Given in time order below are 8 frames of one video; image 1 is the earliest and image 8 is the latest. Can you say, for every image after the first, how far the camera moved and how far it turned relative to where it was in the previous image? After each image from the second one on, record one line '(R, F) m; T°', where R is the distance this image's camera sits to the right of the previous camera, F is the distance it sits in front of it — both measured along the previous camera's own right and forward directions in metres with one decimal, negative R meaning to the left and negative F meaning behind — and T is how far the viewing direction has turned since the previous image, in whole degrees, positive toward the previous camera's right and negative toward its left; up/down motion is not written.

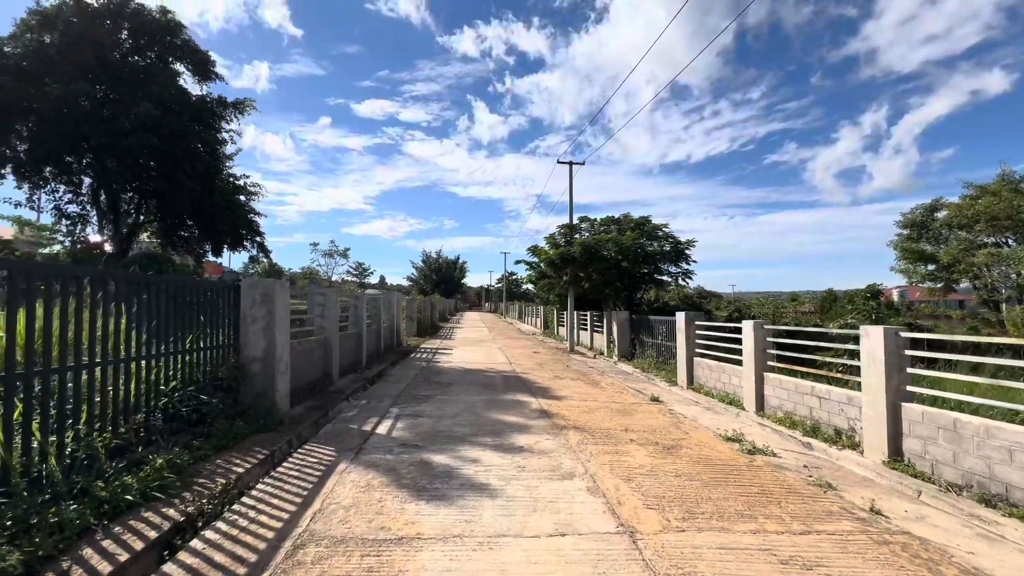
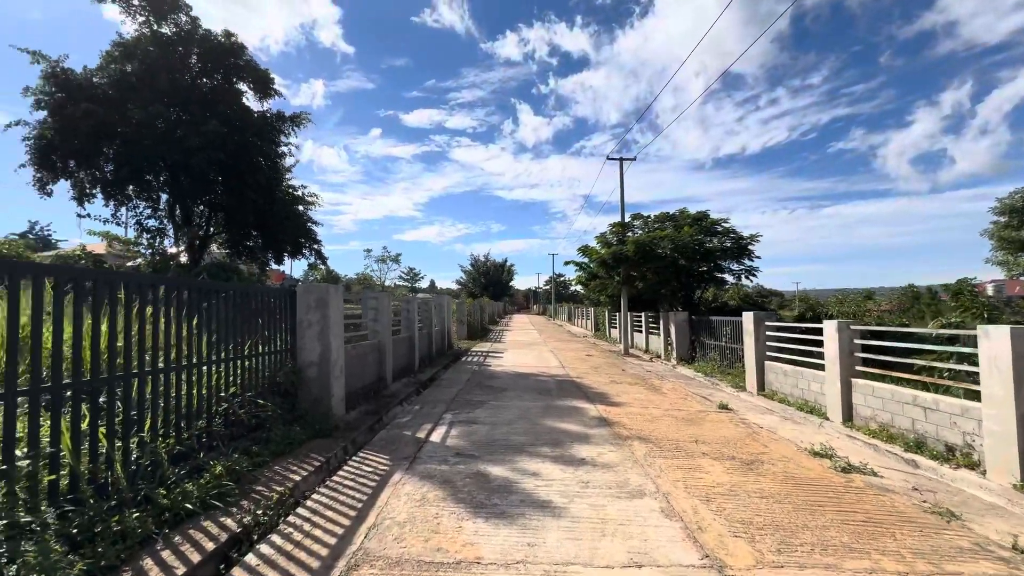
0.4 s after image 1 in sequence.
(-0.1, +0.3) m; -6°
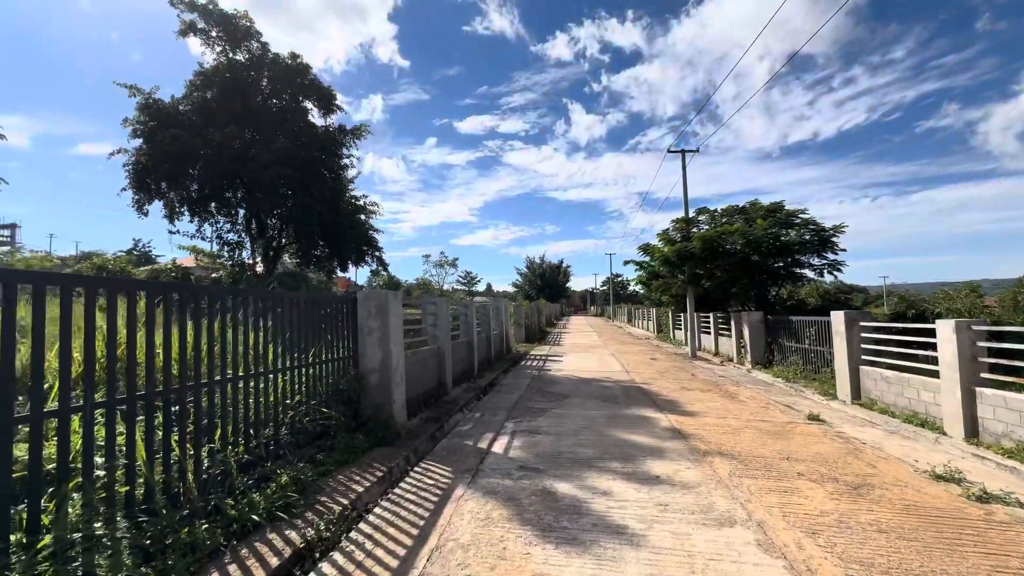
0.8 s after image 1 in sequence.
(-0.1, +0.2) m; -7°
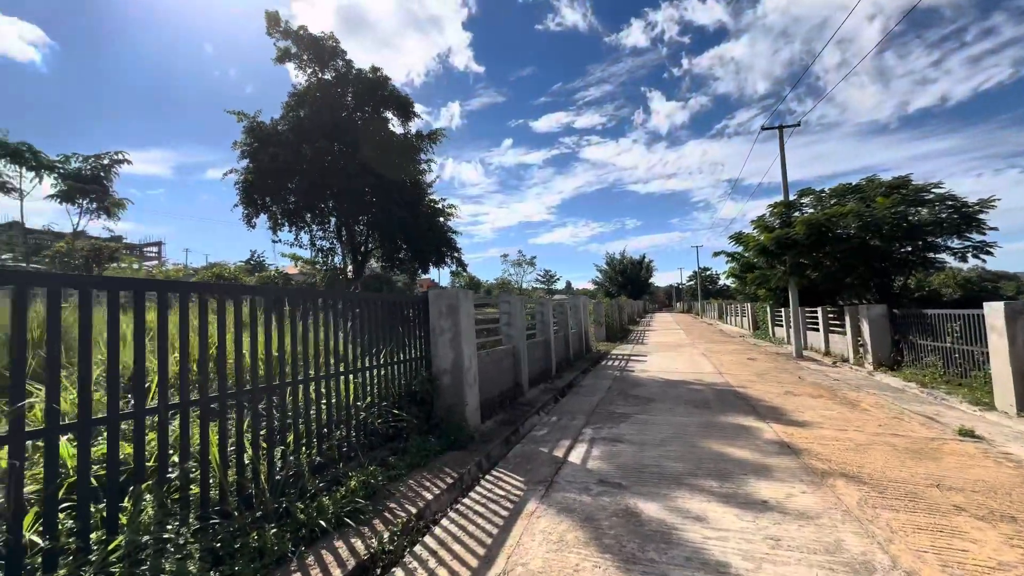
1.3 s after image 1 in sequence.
(+0.1, +0.3) m; -10°
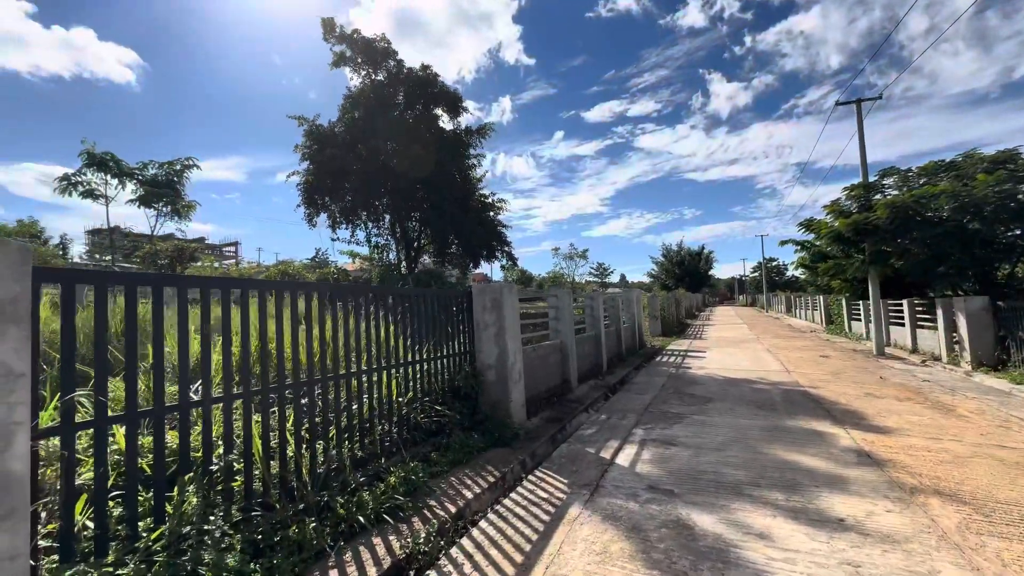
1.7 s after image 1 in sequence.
(+0.1, +0.2) m; -7°
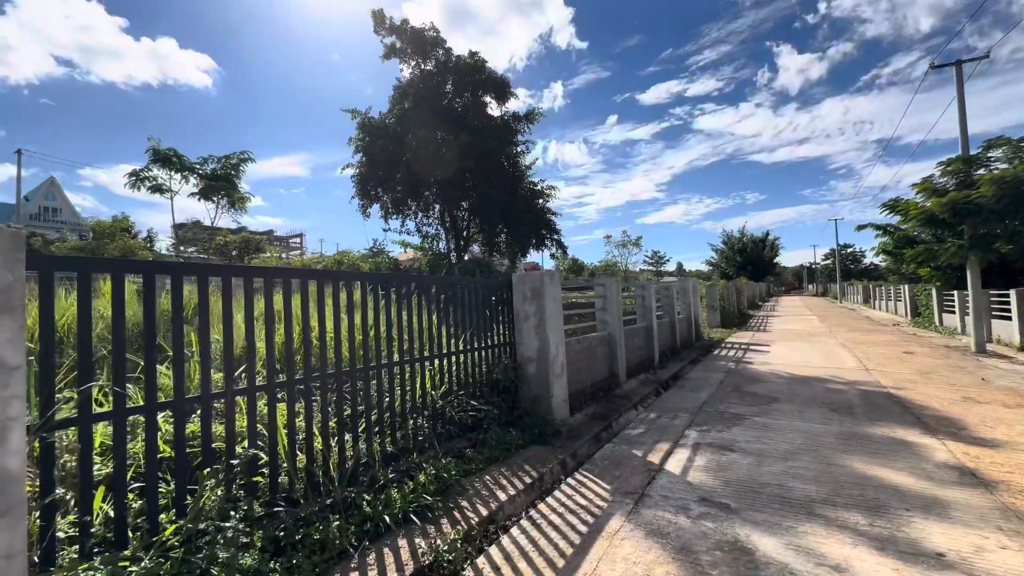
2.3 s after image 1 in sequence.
(+0.1, +0.3) m; -7°
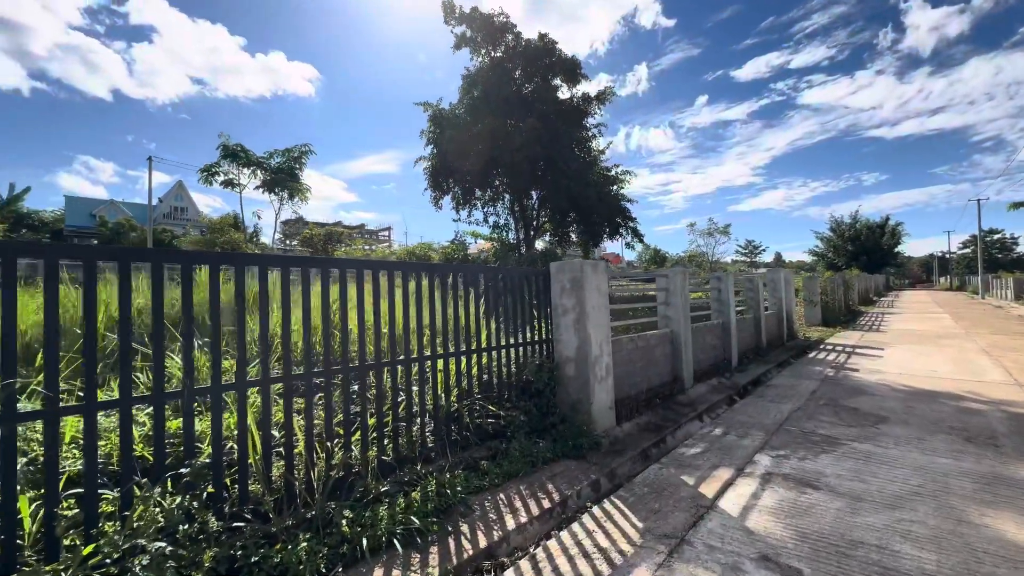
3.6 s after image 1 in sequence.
(+0.4, +0.6) m; -10°
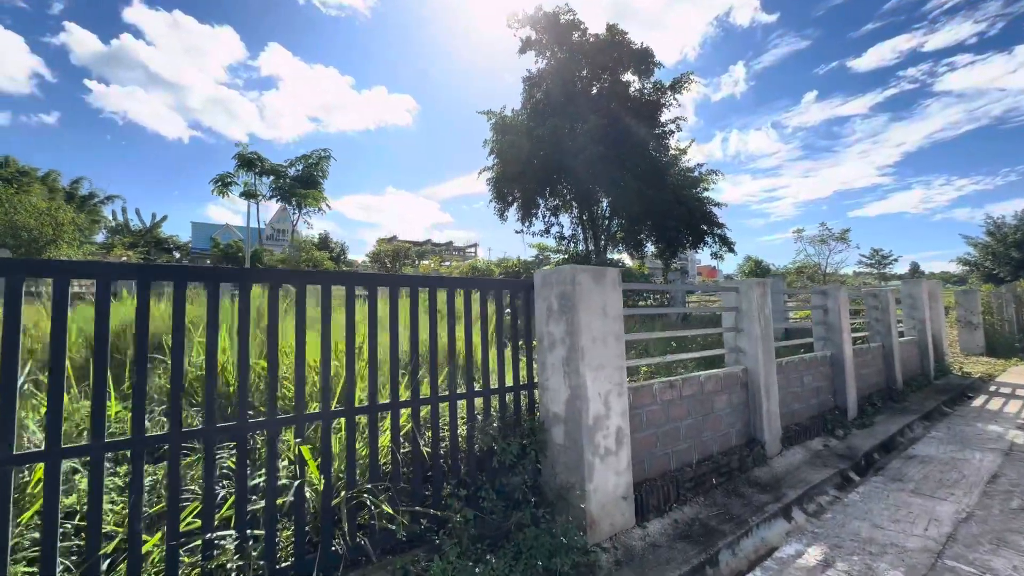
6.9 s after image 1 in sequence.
(+0.8, +1.5) m; -11°
